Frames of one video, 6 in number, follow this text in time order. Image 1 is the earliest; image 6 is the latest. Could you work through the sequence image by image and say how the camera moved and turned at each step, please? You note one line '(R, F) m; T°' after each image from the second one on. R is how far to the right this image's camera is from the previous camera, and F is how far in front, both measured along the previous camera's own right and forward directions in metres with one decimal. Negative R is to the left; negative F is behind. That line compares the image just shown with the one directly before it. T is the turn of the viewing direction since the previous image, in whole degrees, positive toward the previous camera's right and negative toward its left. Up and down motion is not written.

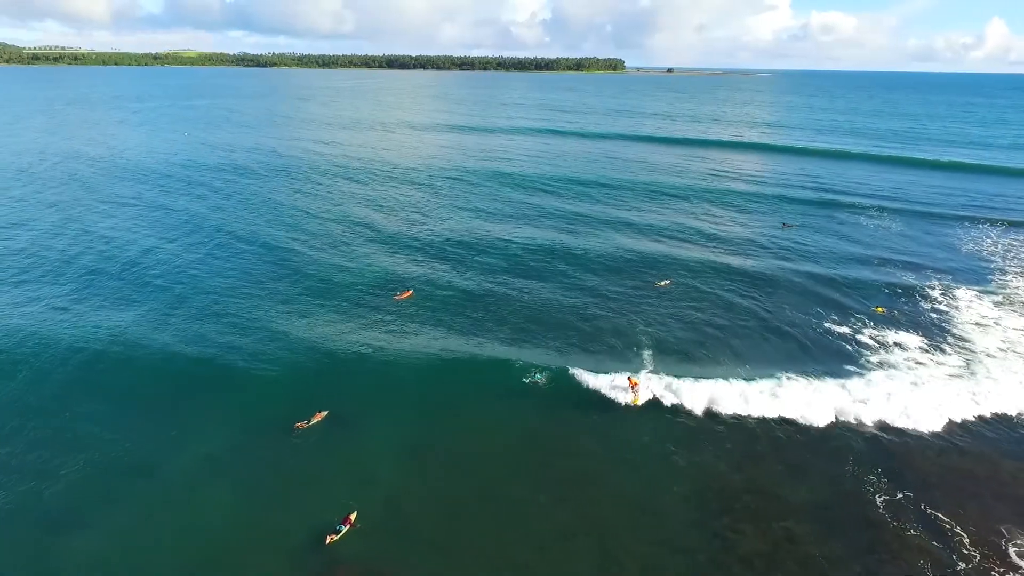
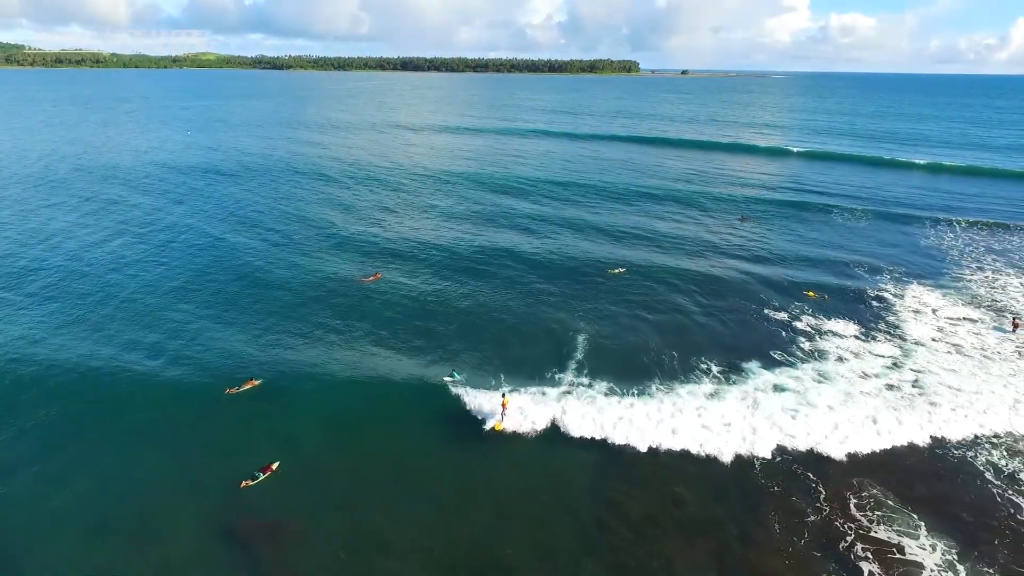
(+2.9, -1.5) m; -1°
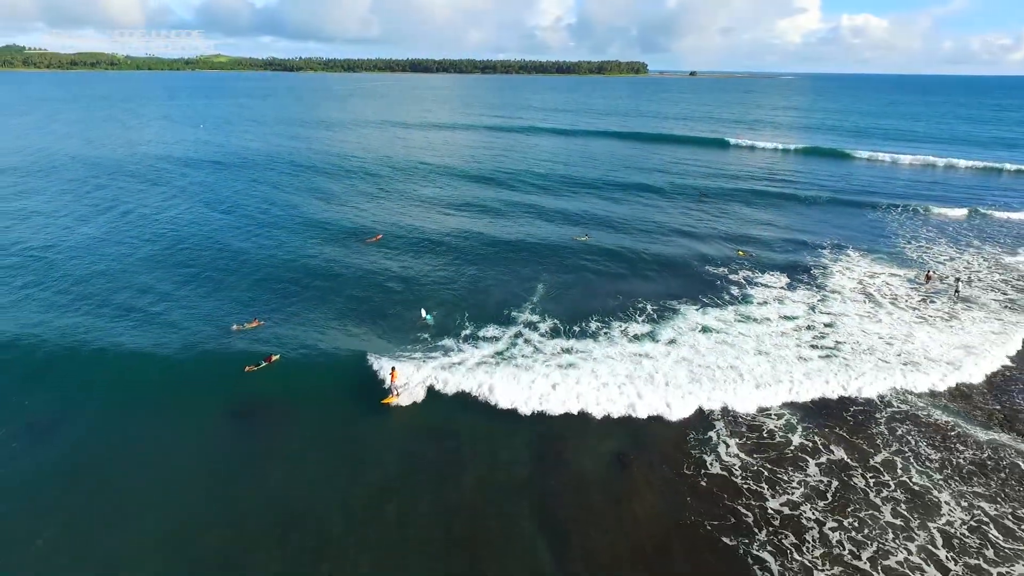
(+2.0, -4.0) m; -1°
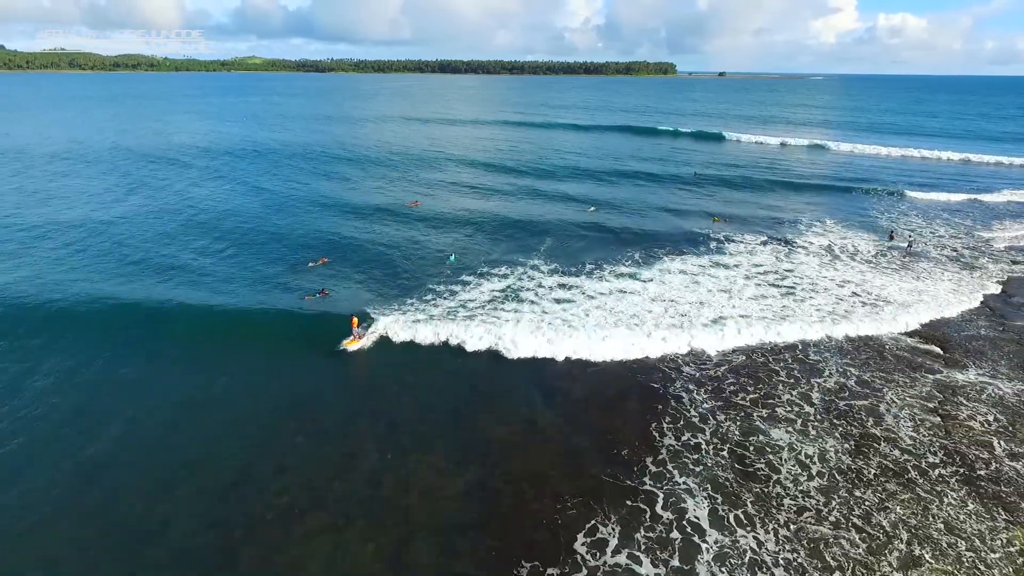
(+0.9, -5.2) m; -2°
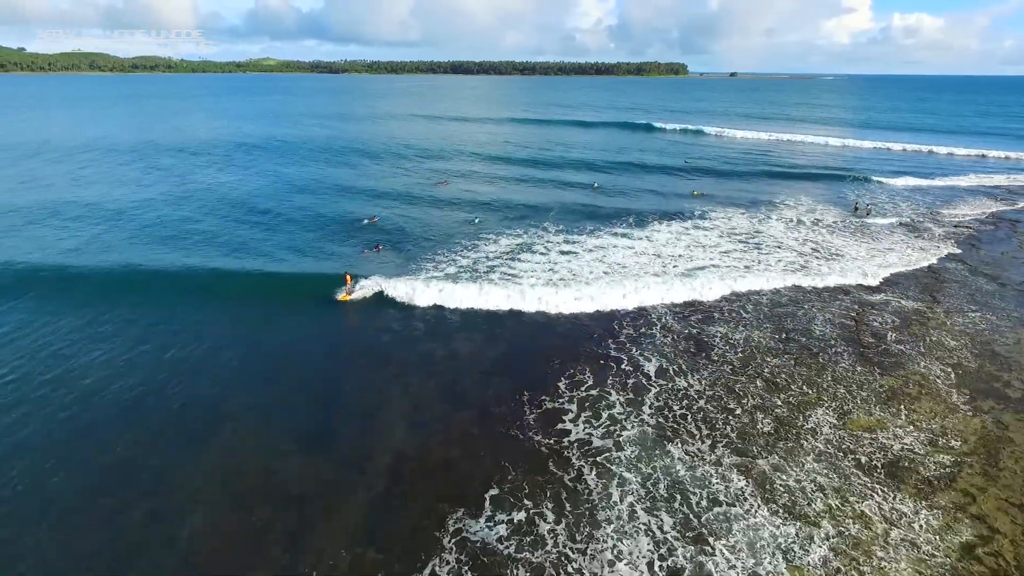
(0.0, -5.2) m; -1°
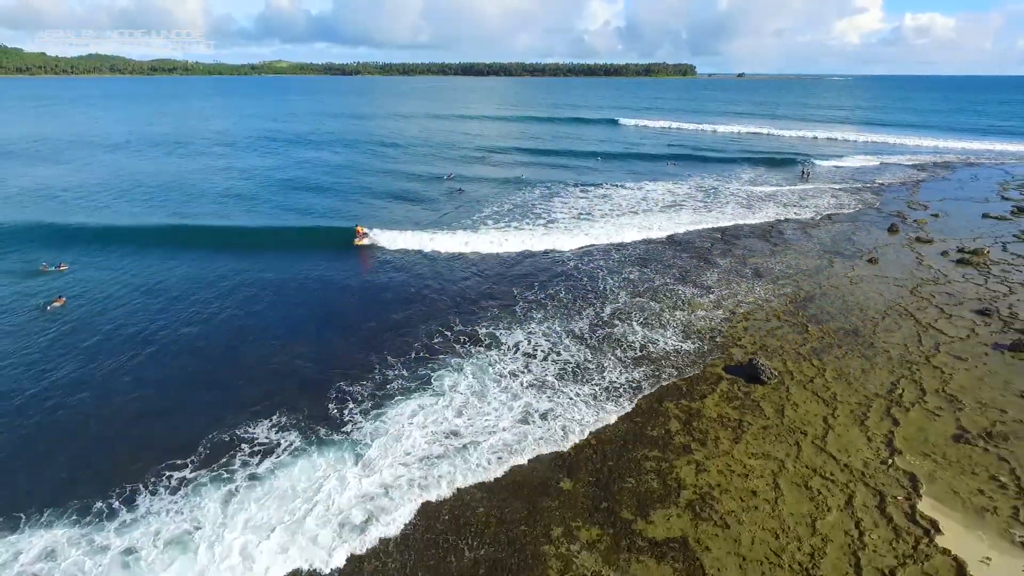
(-1.9, -12.0) m; -1°
